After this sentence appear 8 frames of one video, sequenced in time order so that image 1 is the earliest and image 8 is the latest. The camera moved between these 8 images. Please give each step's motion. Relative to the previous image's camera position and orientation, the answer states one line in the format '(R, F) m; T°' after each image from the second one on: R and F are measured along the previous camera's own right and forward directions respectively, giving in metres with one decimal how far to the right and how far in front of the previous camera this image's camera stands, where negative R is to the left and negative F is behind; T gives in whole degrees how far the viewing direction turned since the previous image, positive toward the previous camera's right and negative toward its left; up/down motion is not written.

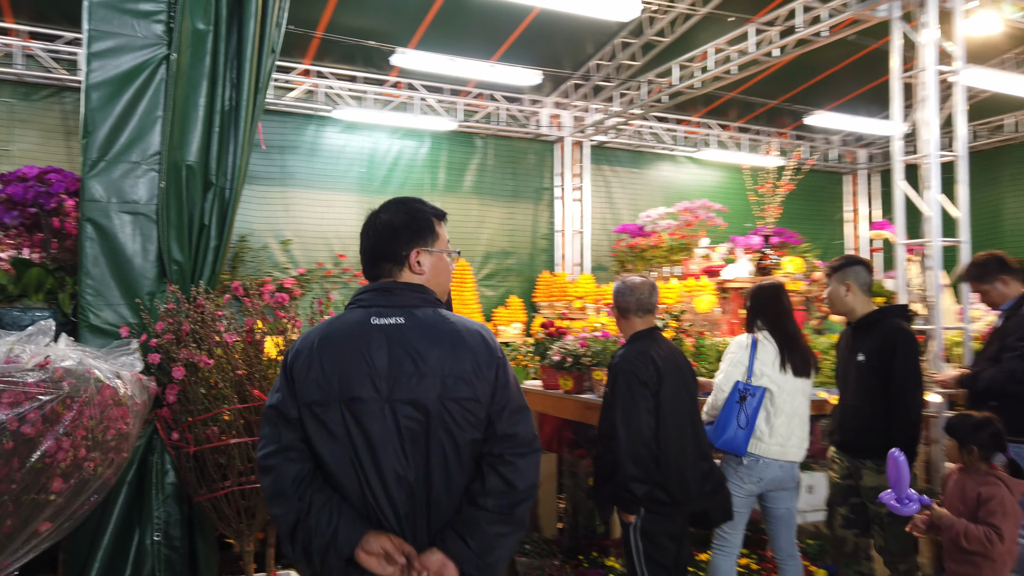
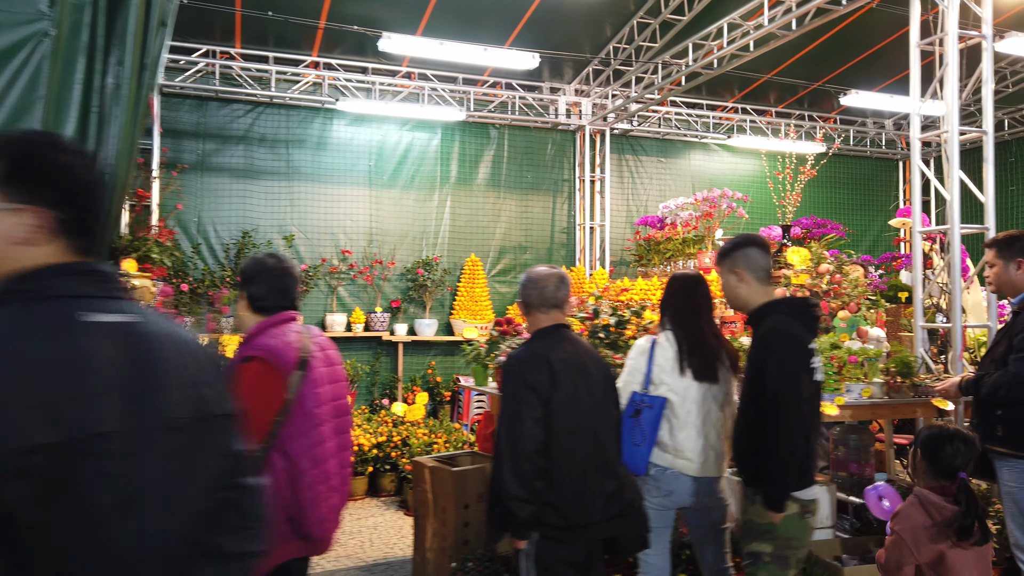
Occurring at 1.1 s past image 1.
(+0.6, +0.3) m; -5°
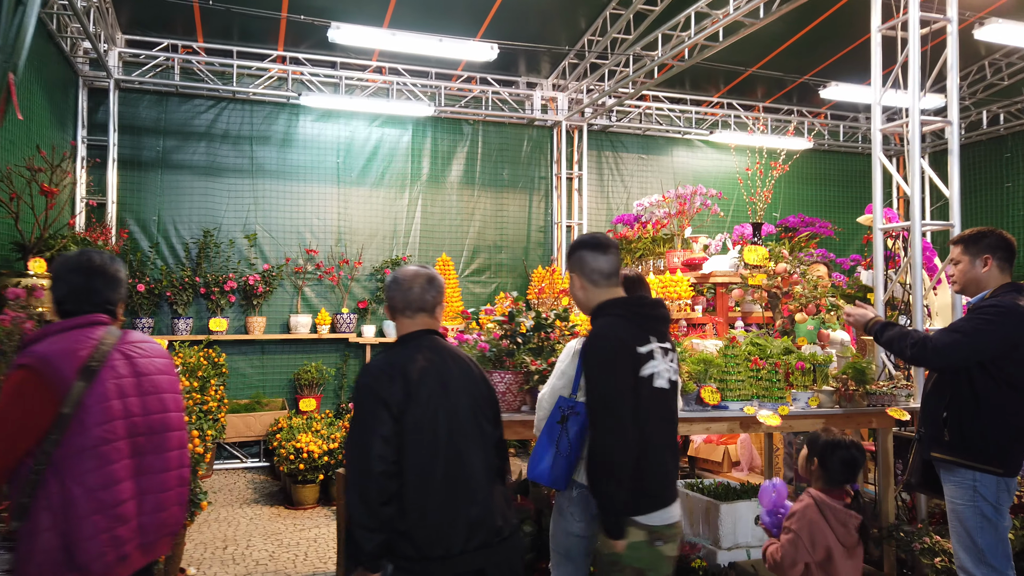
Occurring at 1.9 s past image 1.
(+0.4, +0.2) m; -1°
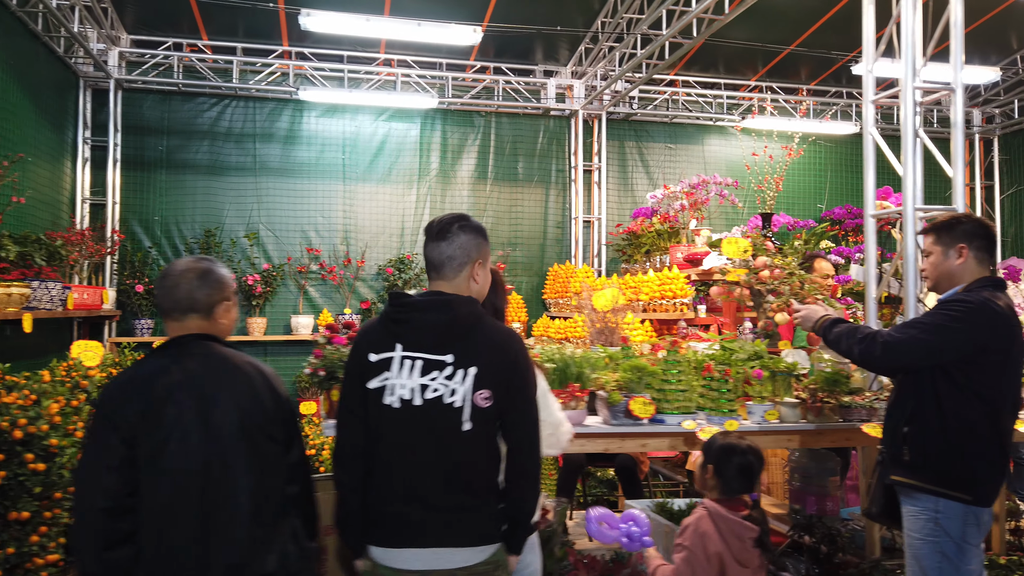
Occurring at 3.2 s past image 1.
(+0.7, +0.4) m; -6°
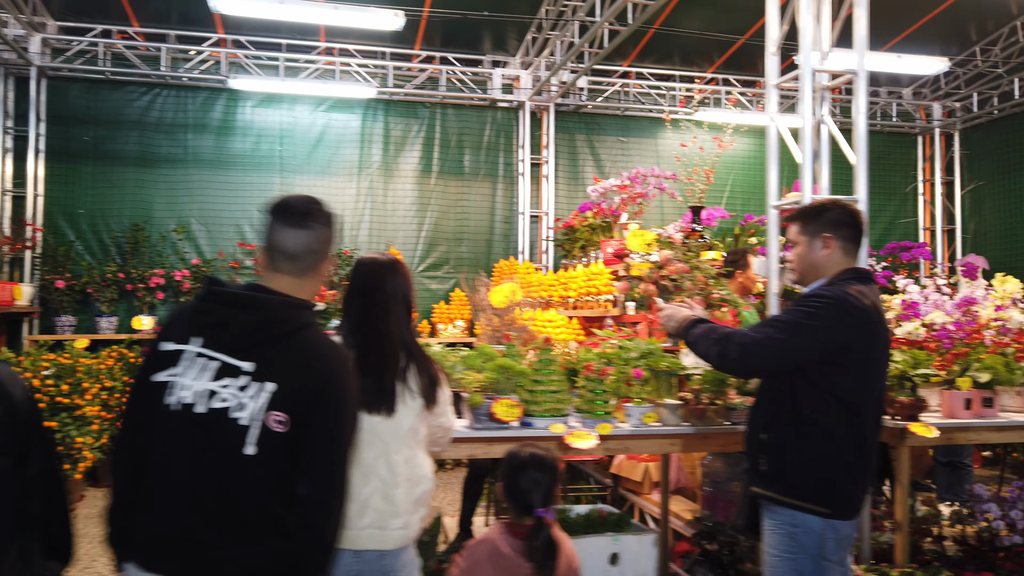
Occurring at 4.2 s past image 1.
(+0.5, +0.2) m; +1°
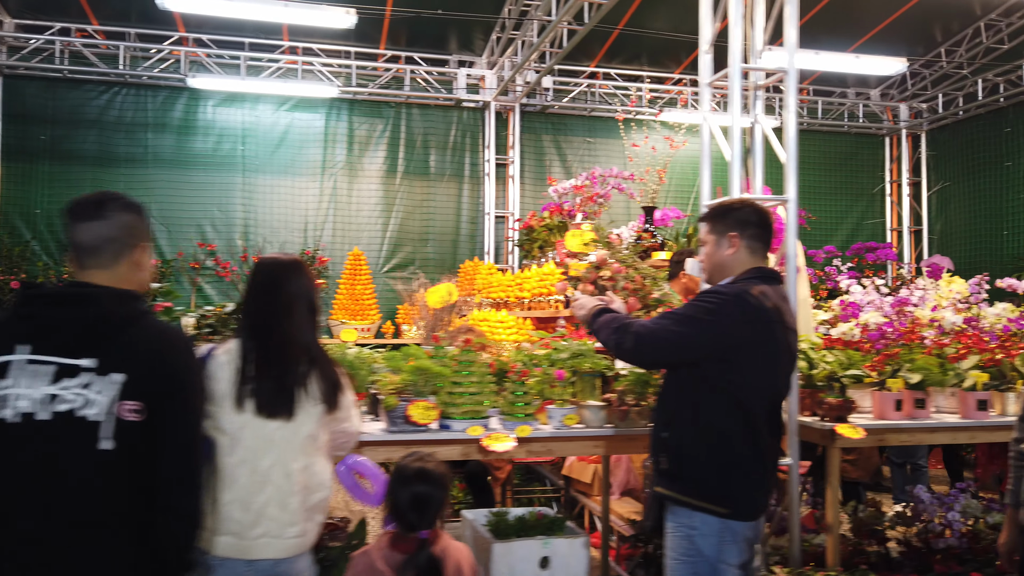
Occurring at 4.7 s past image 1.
(+0.2, 0.0) m; +1°
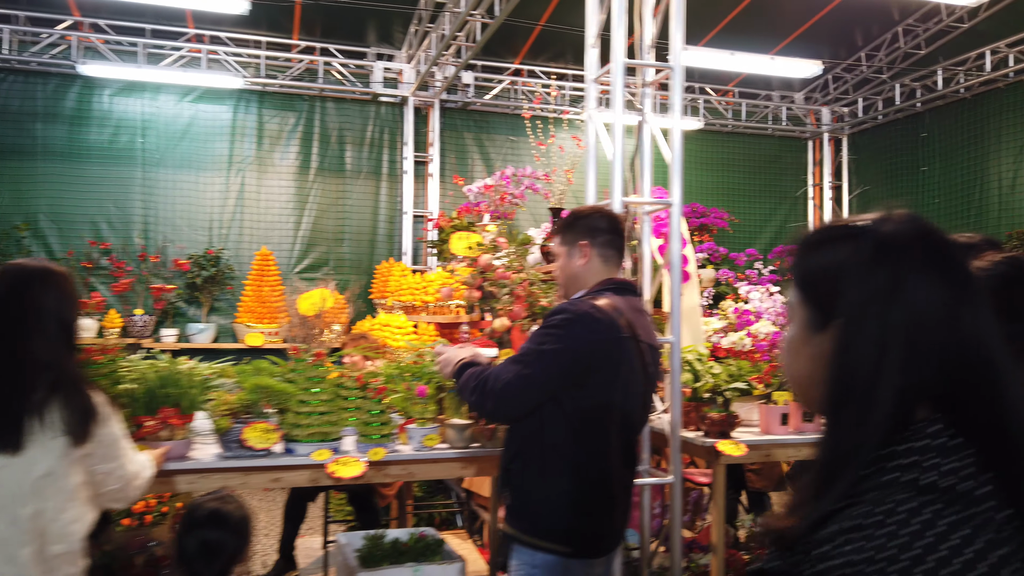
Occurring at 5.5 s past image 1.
(+0.3, +0.2) m; +4°
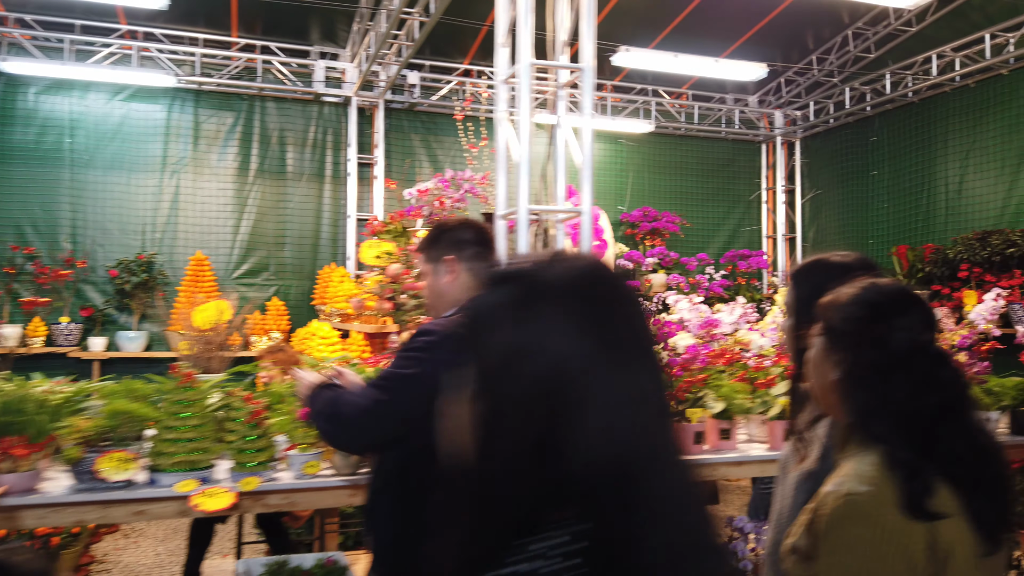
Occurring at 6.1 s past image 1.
(+0.3, +0.2) m; +2°
